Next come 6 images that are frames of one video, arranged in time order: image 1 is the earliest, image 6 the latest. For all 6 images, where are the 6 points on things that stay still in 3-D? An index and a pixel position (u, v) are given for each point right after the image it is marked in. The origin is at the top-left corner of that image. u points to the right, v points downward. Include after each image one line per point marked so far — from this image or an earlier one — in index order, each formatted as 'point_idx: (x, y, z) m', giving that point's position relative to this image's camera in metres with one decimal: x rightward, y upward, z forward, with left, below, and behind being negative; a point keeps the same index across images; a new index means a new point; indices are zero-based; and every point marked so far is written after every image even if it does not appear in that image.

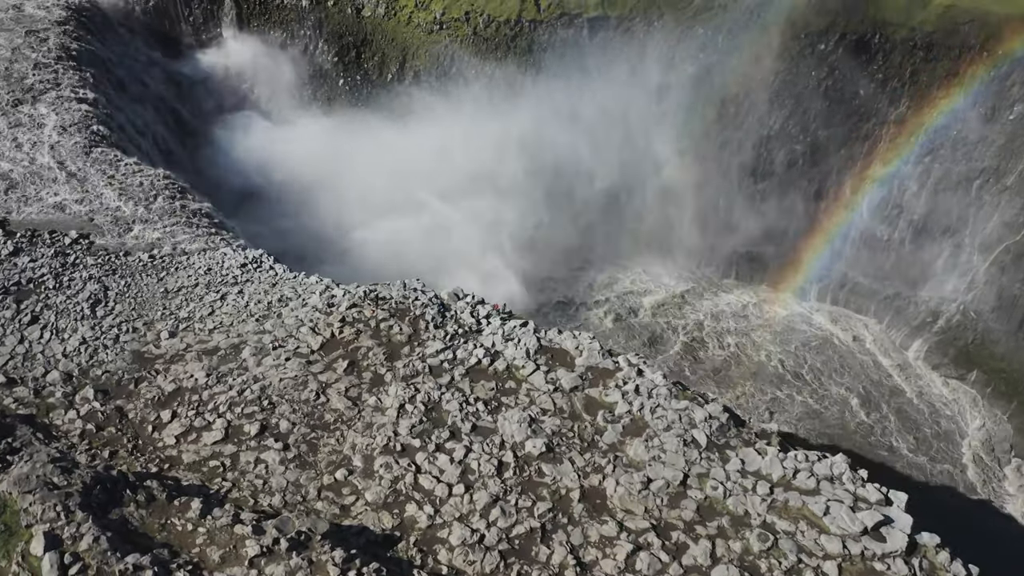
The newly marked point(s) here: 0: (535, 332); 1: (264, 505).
0: (+0.3, -0.6, +9.7) m
1: (-2.6, -2.2, +7.4) m
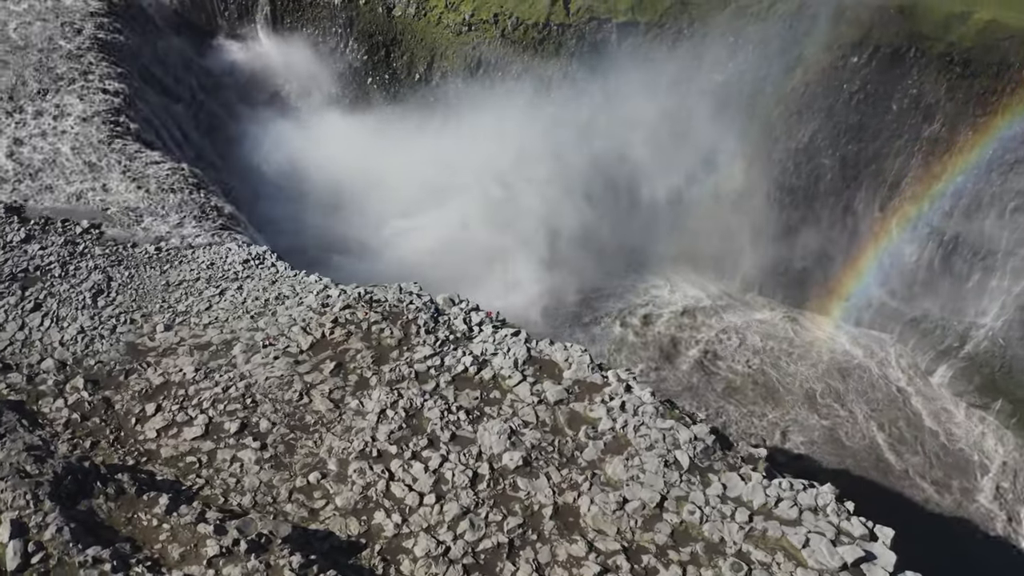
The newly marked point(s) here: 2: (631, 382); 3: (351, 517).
0: (+0.2, -0.7, +9.6) m
1: (-2.9, -2.2, +7.4) m
2: (+1.5, -1.2, +9.1) m
3: (-1.6, -2.3, +7.4) m
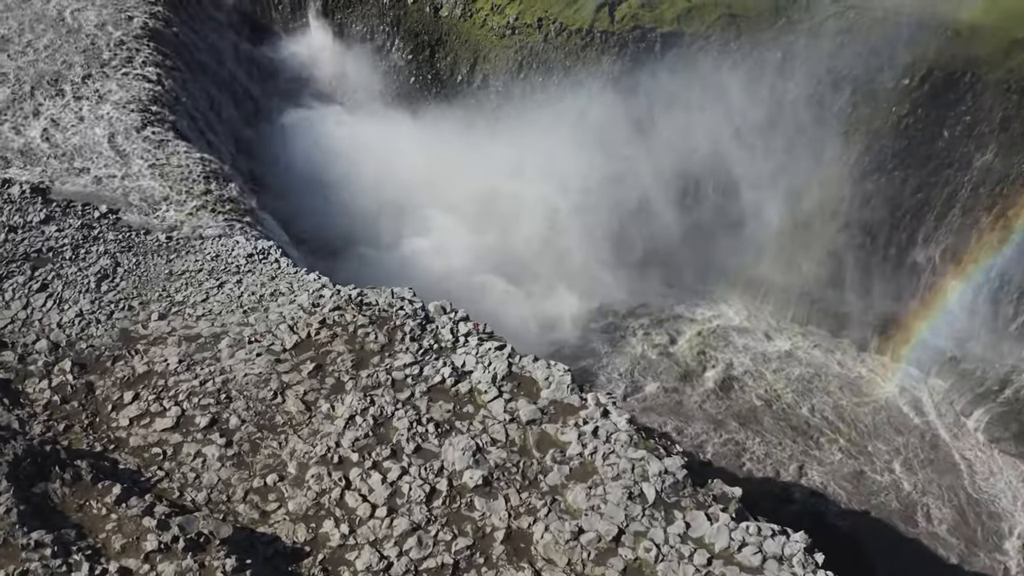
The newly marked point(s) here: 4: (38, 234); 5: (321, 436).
0: (0.0, -0.9, +9.4) m
1: (-3.4, -2.2, +7.5) m
2: (+1.2, -1.4, +8.8) m
3: (-2.1, -2.4, +7.3) m
4: (-7.6, +0.9, +11.6) m
5: (-2.2, -1.7, +8.3) m
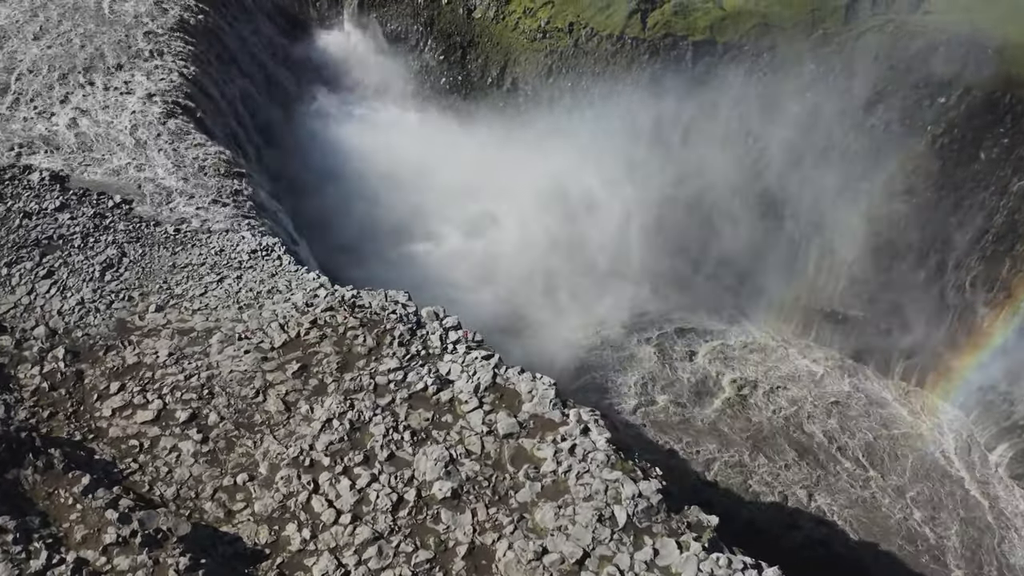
0: (-0.2, -1.0, +9.3) m
1: (-3.7, -2.2, +7.6) m
2: (+0.9, -1.6, +8.6) m
3: (-2.5, -2.4, +7.4) m
4: (-7.6, +1.1, +11.9) m
5: (-2.5, -1.7, +8.3) m
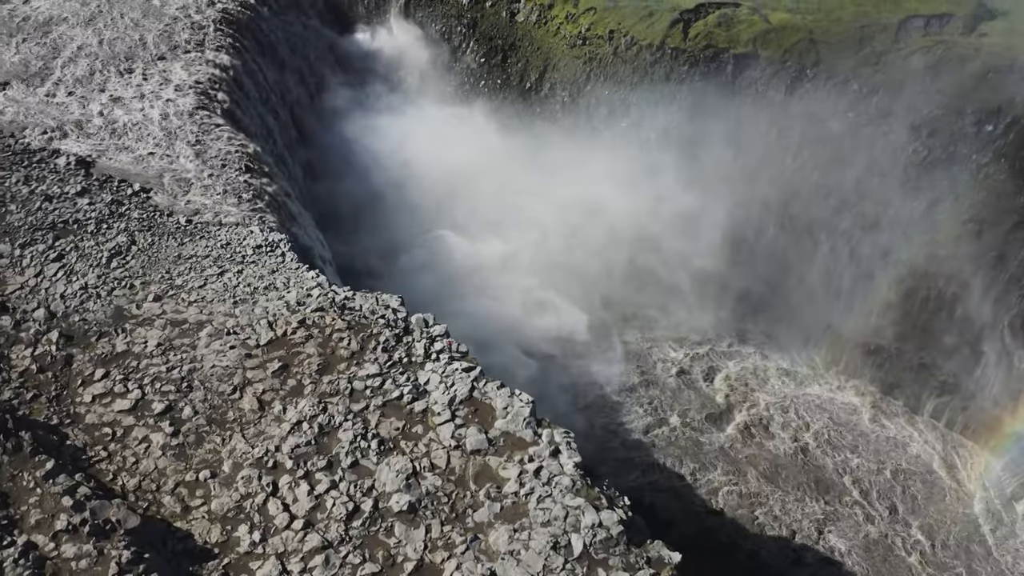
0: (-0.5, -1.2, +9.2) m
1: (-4.2, -2.1, +7.7) m
2: (+0.6, -1.9, +8.4) m
3: (-3.0, -2.4, +7.4) m
4: (-7.5, +1.4, +12.3) m
5: (-2.9, -1.7, +8.3) m
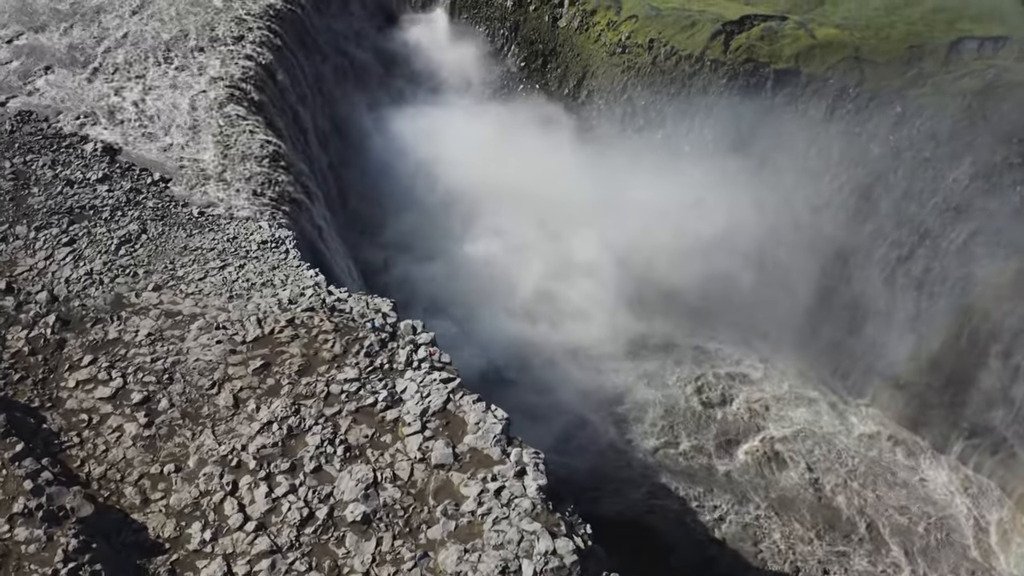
0: (-0.8, -1.3, +9.1) m
1: (-4.6, -2.0, +7.9) m
2: (+0.2, -2.1, +8.3) m
3: (-3.5, -2.4, +7.5) m
4: (-7.4, +1.7, +12.7) m
5: (-3.2, -1.7, +8.4) m
